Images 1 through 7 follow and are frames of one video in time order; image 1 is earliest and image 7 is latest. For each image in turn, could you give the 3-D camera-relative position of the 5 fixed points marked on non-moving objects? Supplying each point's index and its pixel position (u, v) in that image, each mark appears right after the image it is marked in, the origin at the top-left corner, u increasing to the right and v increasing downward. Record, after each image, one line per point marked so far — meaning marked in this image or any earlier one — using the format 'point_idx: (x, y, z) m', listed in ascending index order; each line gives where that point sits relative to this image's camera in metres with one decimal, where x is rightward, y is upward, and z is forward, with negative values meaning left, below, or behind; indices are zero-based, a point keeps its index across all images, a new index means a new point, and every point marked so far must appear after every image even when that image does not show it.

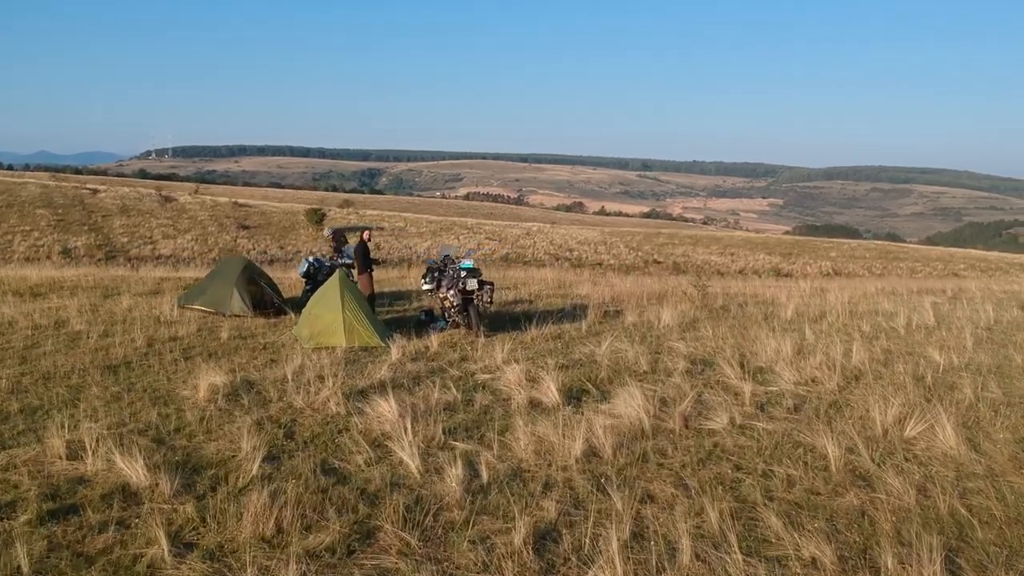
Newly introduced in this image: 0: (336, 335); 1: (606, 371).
0: (-1.4, -0.4, +7.6) m
1: (+0.6, -0.6, +6.5) m
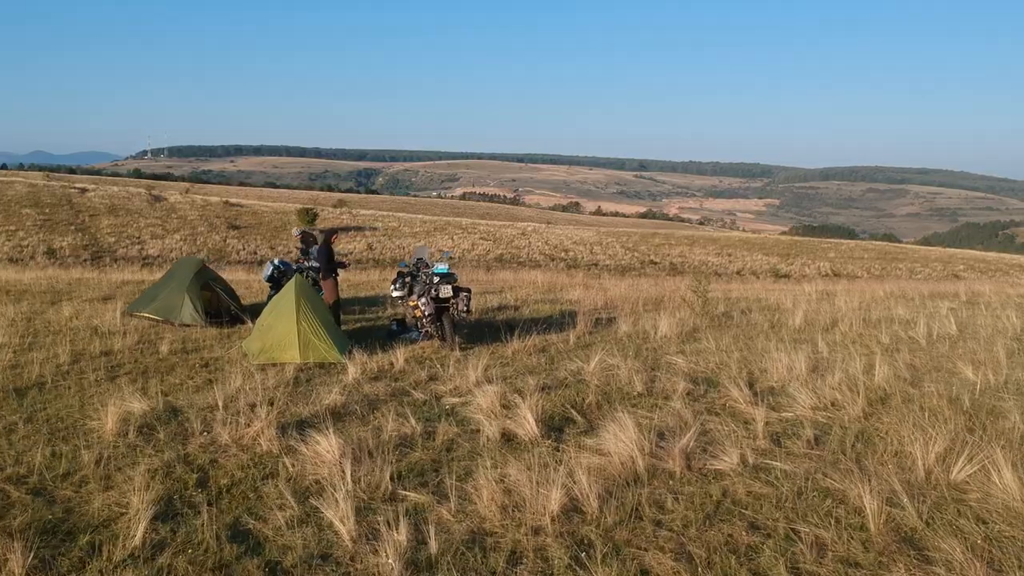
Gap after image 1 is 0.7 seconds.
0: (-1.5, -0.4, +6.7) m
1: (+0.5, -0.6, +5.6) m
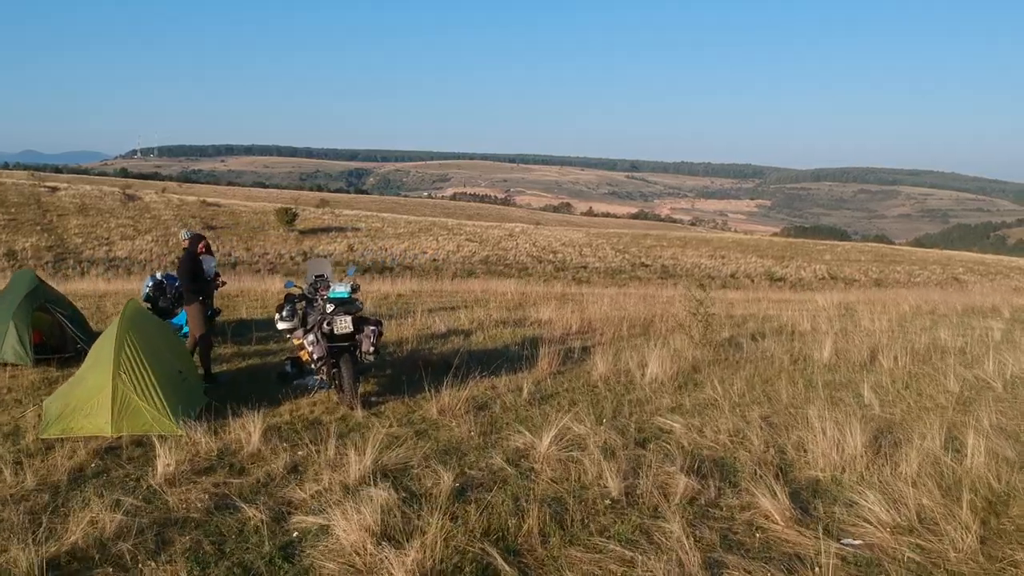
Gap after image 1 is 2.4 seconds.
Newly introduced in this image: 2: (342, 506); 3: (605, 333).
0: (-1.9, -0.6, +4.5) m
1: (+0.1, -0.8, +3.5) m
2: (-0.6, -0.8, +3.5) m
3: (+0.8, -0.4, +8.3) m
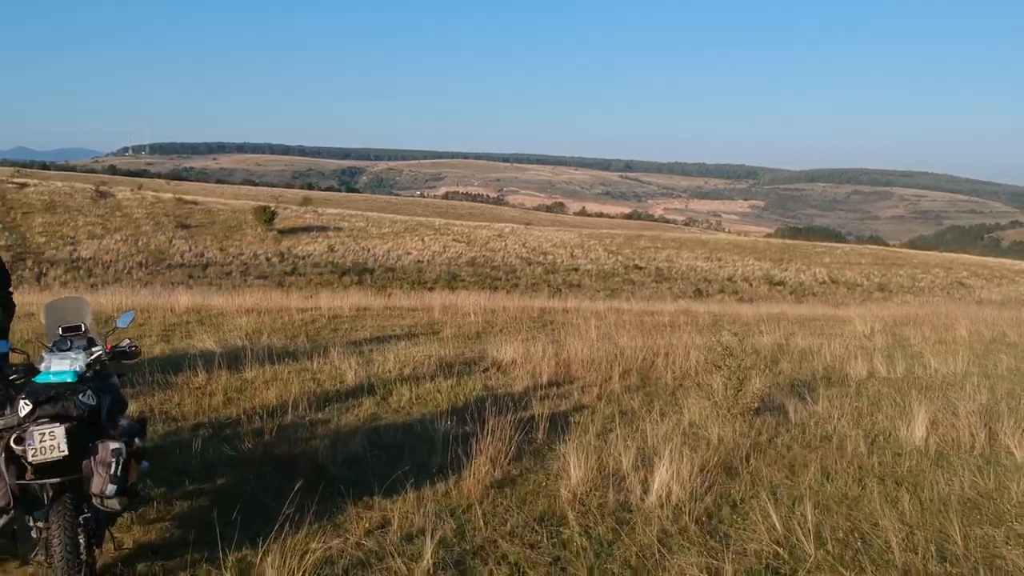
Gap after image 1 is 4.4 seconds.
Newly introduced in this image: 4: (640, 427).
0: (-2.2, -0.8, +1.9) m
1: (-0.2, -1.0, +0.9) m
2: (-0.9, -1.0, +0.9) m
3: (+0.4, -0.6, +5.8) m
4: (+0.6, -0.7, +4.8) m
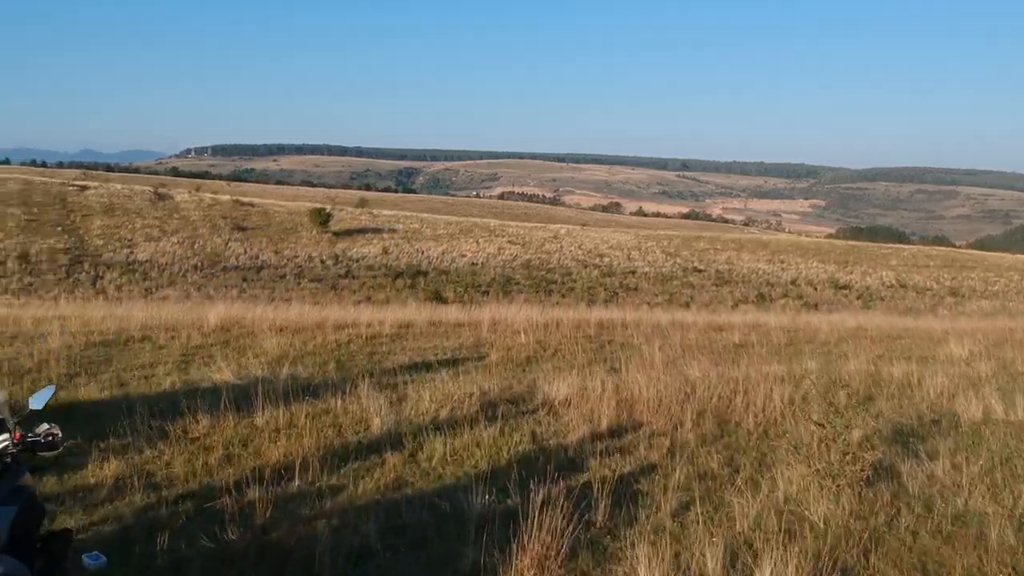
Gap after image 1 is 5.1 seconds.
0: (-2.2, -0.9, +1.2) m
1: (-0.2, -1.2, +0.1) m
2: (-0.9, -1.1, +0.1) m
3: (+0.7, -0.8, +4.8) m
4: (+0.8, -0.8, +3.9) m
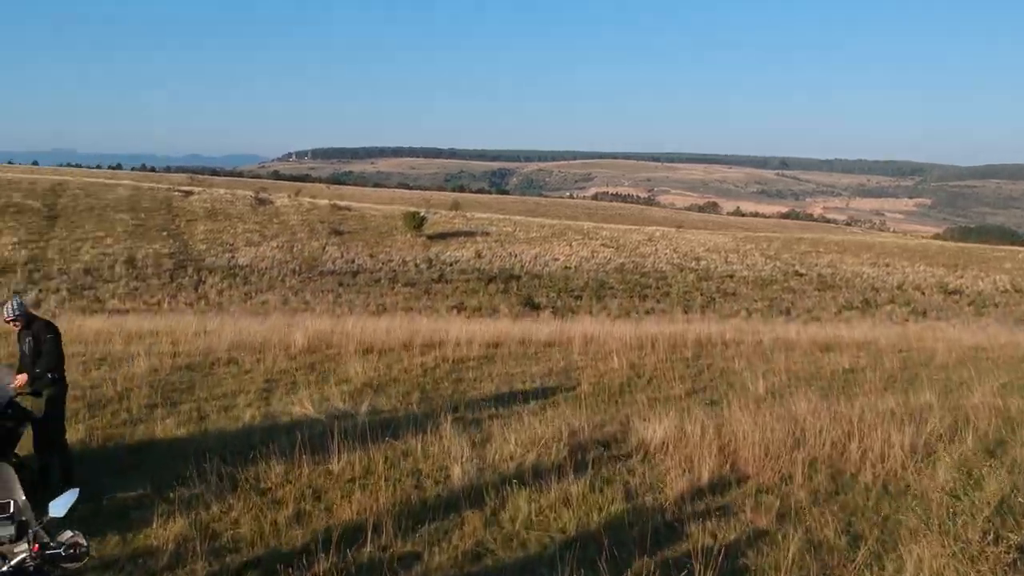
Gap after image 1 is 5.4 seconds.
0: (-2.1, -1.1, +1.0) m
1: (-0.3, -1.3, -0.3) m
2: (-0.9, -1.3, -0.2) m
3: (+1.1, -1.0, +4.4) m
4: (+1.1, -1.0, +3.4) m
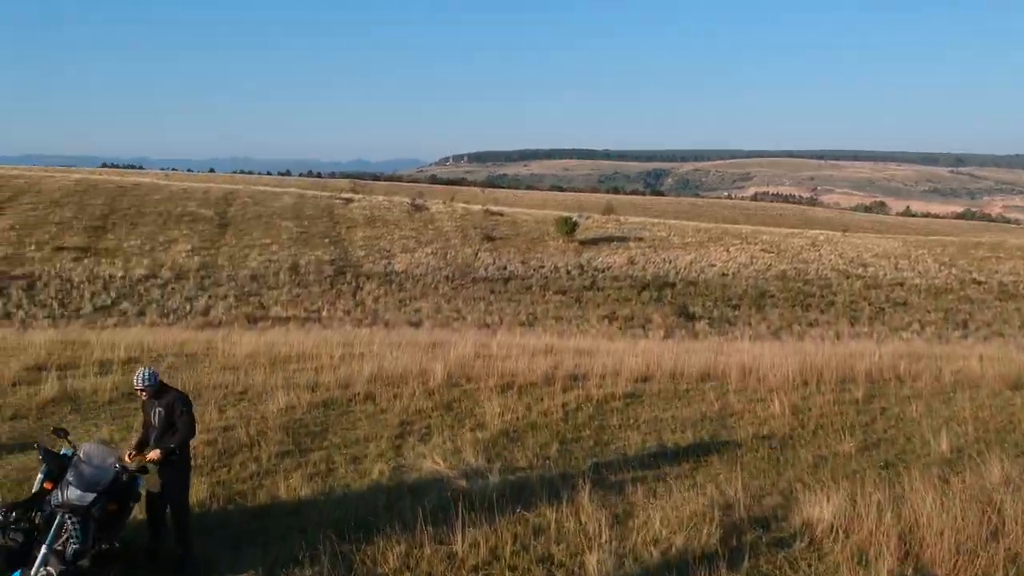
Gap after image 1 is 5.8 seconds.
0: (-2.0, -1.4, +0.8) m
1: (-0.4, -1.6, -0.7) m
2: (-1.1, -1.6, -0.6) m
3: (+1.6, -1.3, +3.7) m
4: (+1.5, -1.3, +2.7) m
